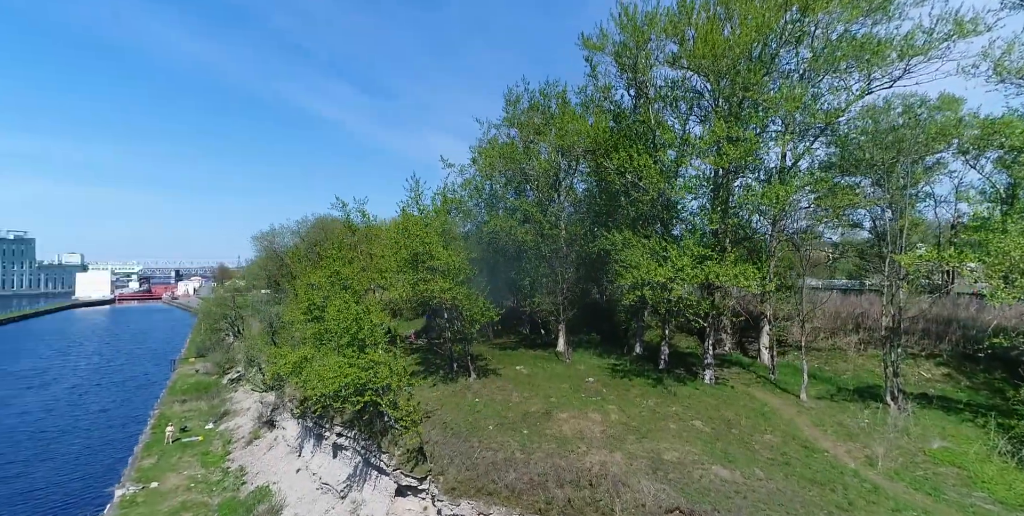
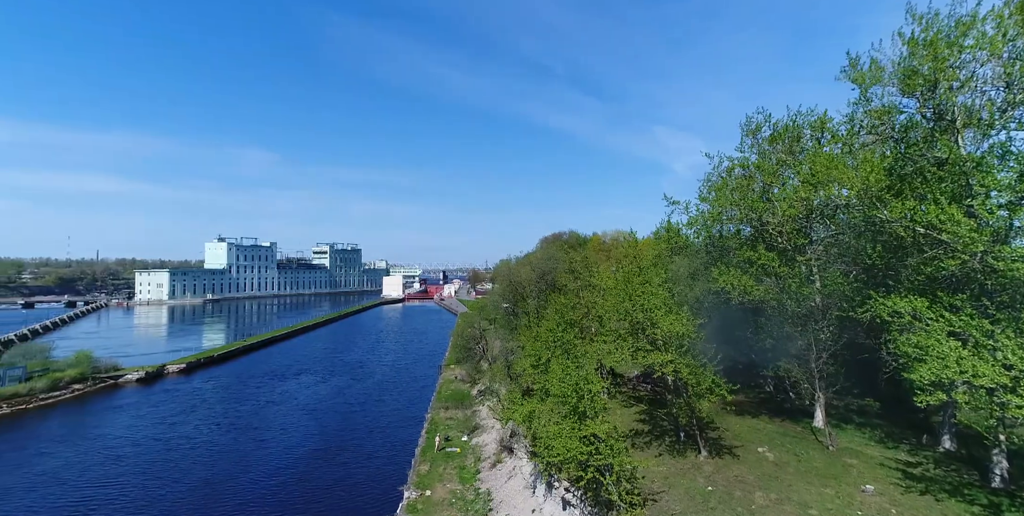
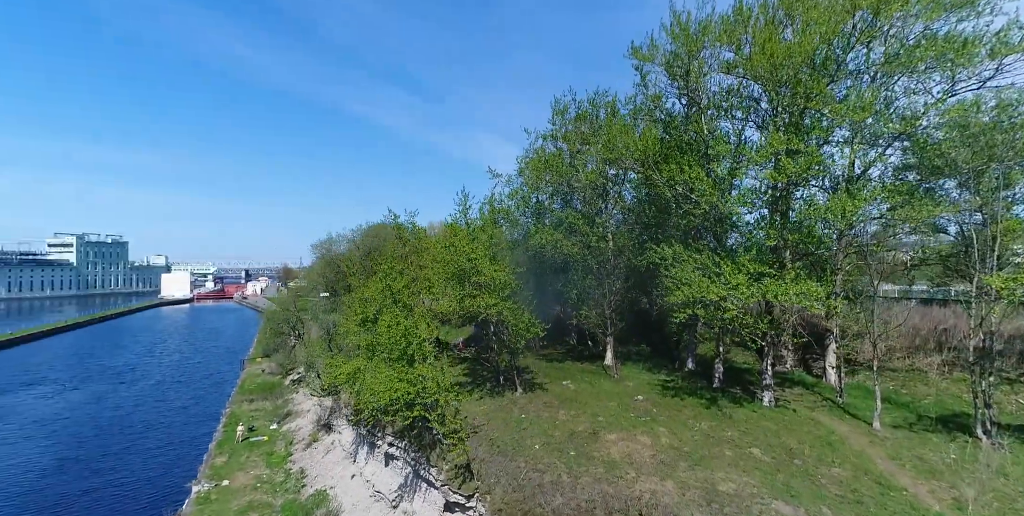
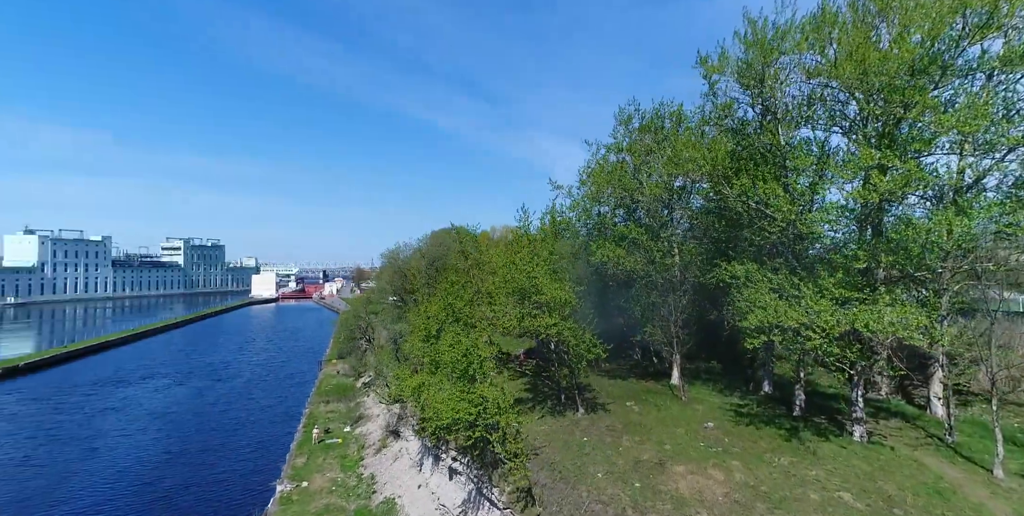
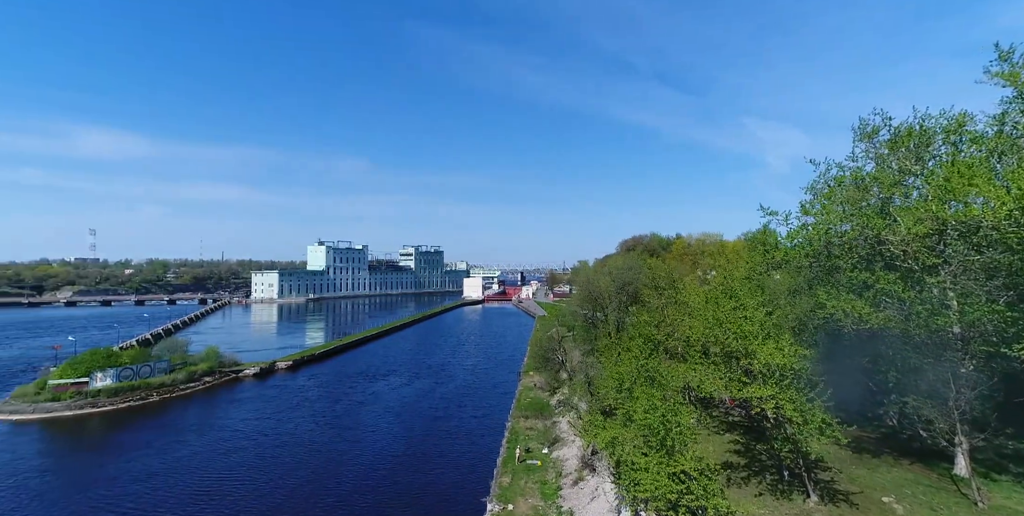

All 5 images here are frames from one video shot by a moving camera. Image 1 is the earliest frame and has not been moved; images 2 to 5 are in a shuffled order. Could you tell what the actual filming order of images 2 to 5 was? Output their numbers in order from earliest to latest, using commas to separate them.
3, 4, 2, 5
